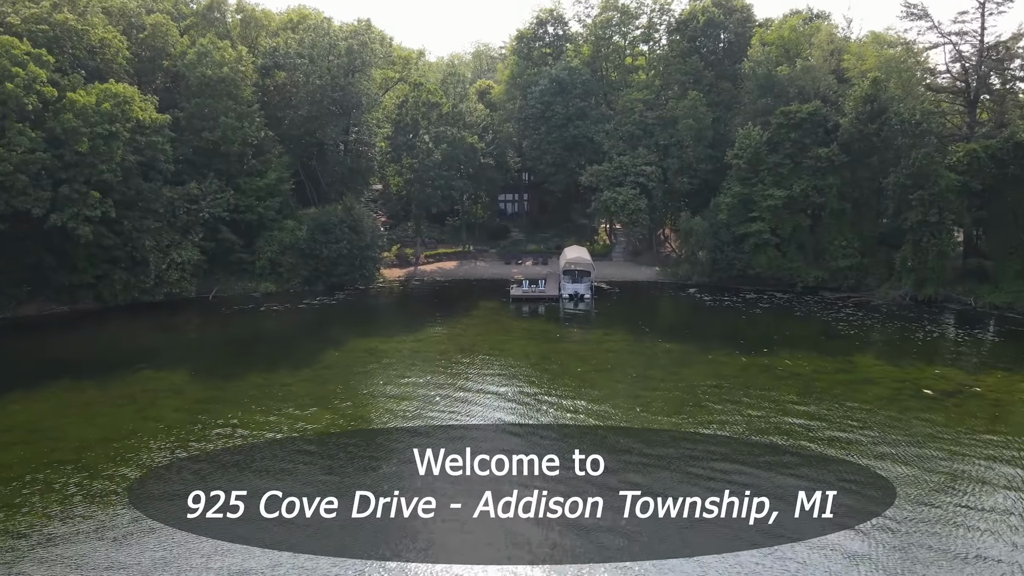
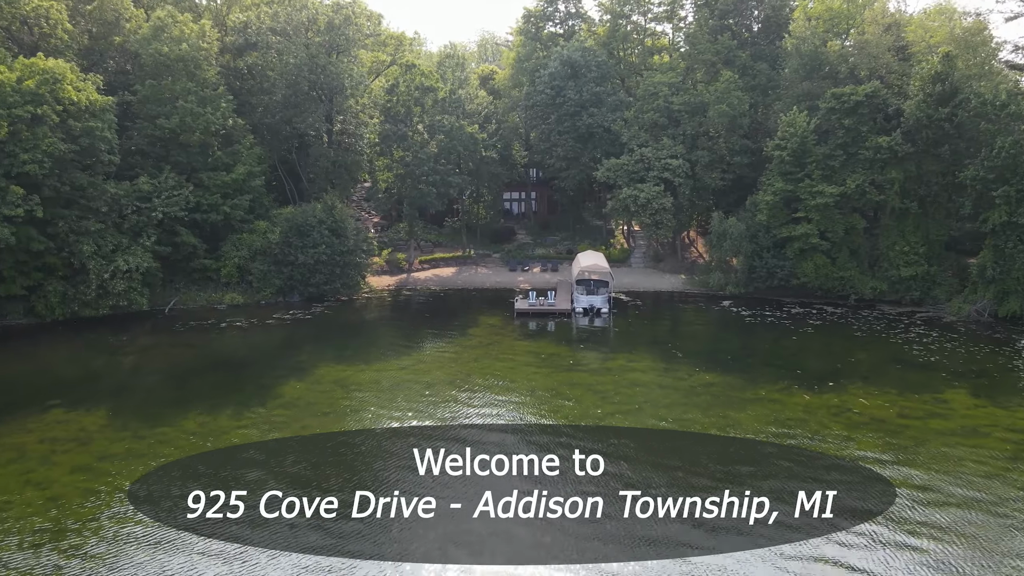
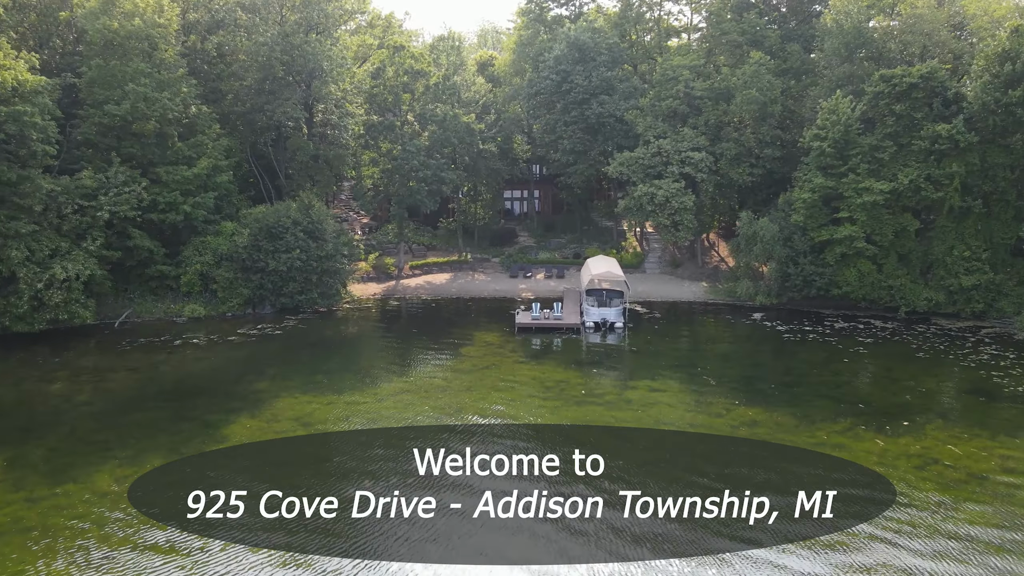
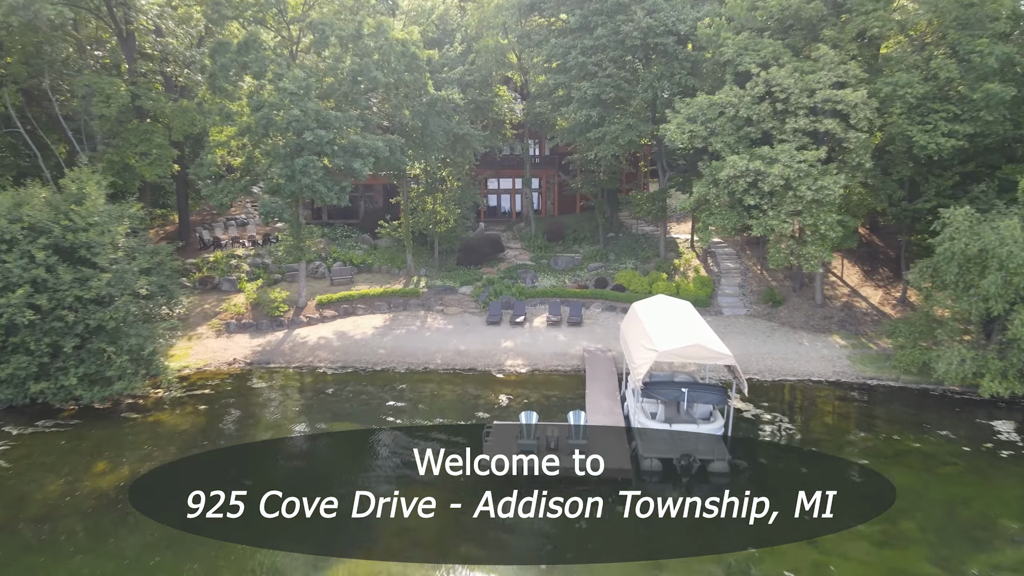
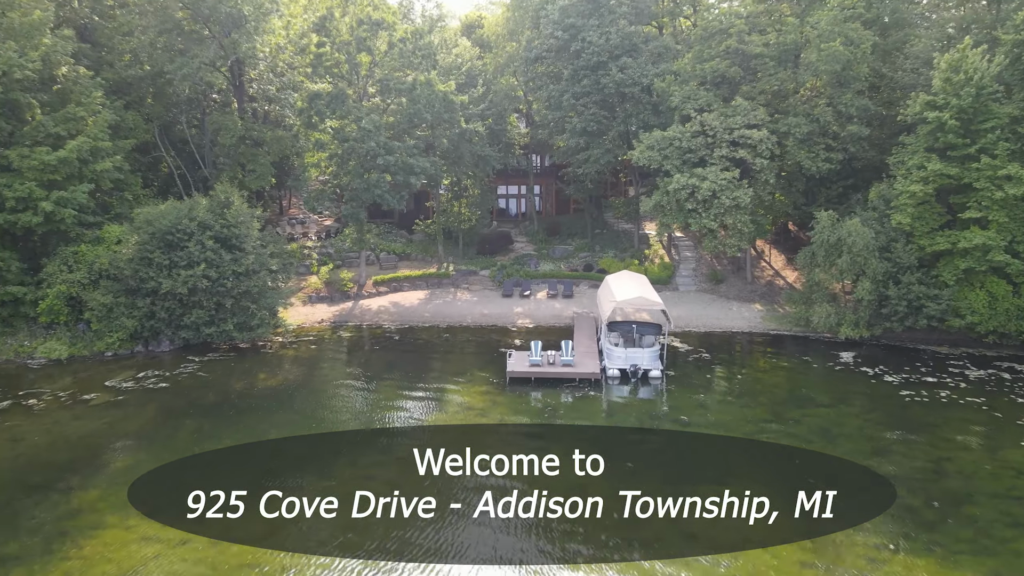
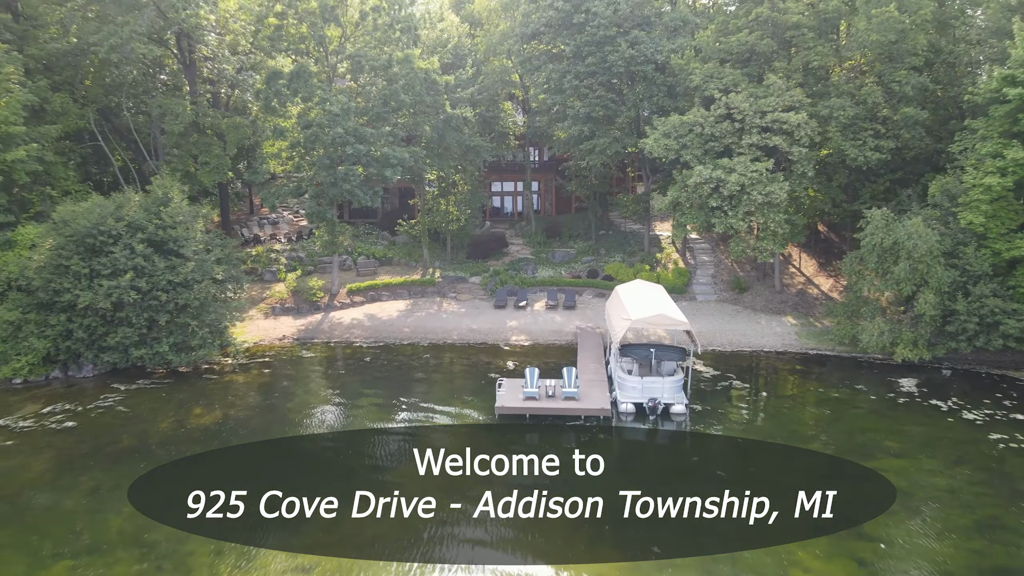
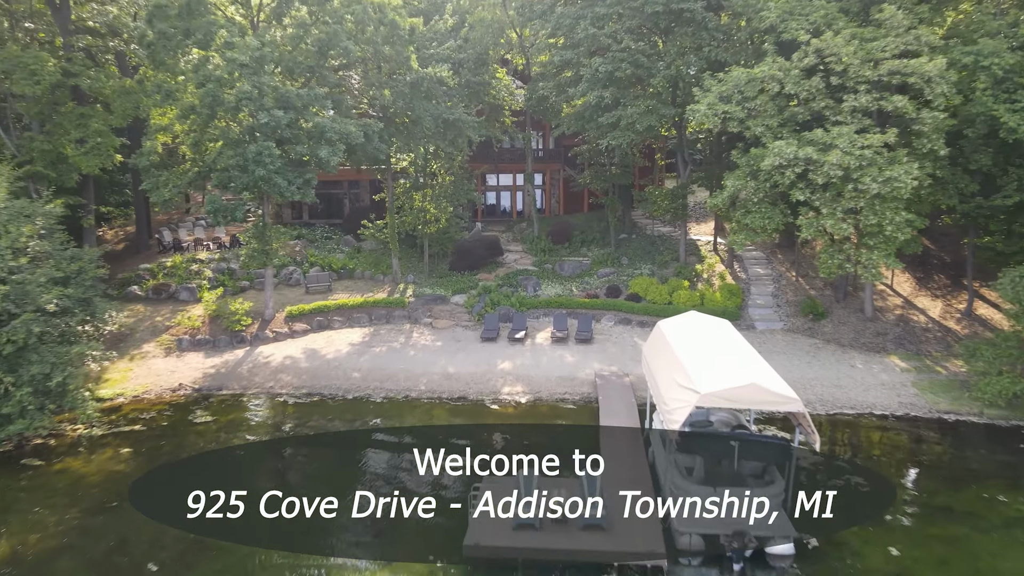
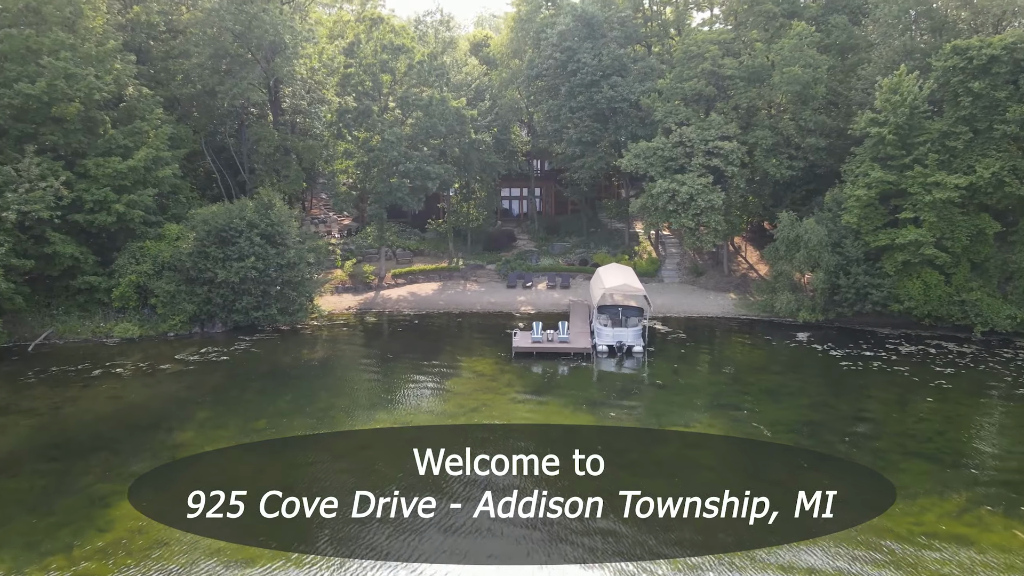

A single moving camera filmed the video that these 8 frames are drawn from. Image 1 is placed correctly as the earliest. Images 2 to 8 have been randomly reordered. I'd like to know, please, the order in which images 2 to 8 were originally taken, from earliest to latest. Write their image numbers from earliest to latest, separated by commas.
2, 3, 8, 5, 6, 4, 7
